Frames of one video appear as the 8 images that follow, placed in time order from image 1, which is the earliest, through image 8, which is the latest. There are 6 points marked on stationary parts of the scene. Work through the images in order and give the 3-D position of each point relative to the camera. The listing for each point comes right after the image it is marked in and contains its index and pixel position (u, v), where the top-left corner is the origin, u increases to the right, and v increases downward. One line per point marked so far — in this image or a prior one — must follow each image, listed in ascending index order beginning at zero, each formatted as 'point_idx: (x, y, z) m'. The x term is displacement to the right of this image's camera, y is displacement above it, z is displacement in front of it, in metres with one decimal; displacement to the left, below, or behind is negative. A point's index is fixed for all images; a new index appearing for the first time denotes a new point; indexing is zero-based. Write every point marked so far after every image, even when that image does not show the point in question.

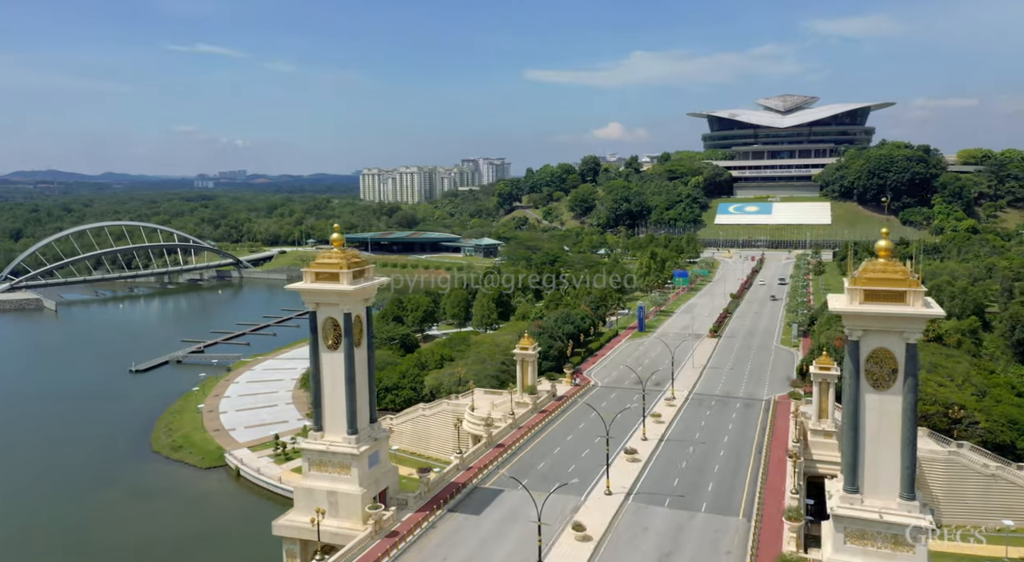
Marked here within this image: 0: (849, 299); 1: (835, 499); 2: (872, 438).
0: (+7.5, -0.4, +16.4) m
1: (+7.6, -5.2, +17.2) m
2: (+8.2, -3.6, +16.7) m
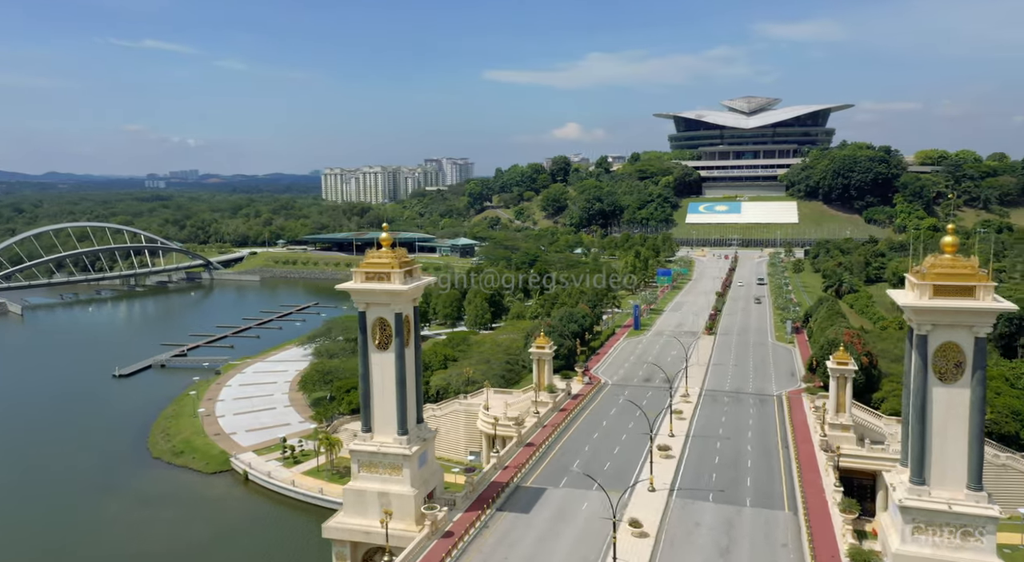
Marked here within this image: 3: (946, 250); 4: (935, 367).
0: (+9.3, -0.3, +16.8) m
1: (+9.3, -5.1, +17.7) m
2: (+10.0, -3.5, +17.1) m
3: (+10.0, +0.8, +17.0) m
4: (+9.8, -2.0, +17.0) m
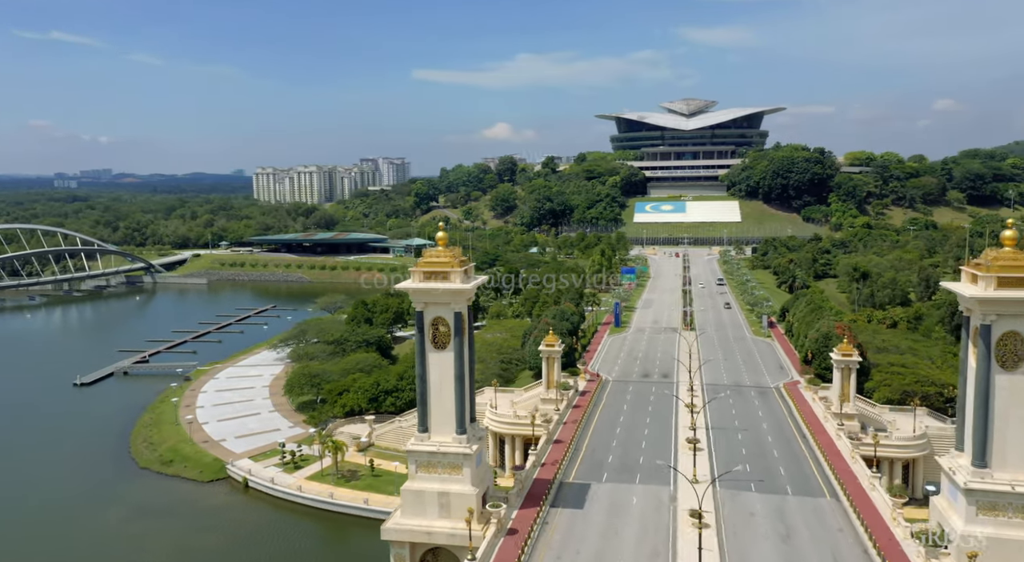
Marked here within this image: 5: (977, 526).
0: (+11.4, -0.1, +17.8) m
1: (+11.4, -4.9, +18.6) m
2: (+12.0, -3.4, +18.2) m
3: (+12.1, +0.9, +18.1) m
4: (+11.9, -1.8, +18.0) m
5: (+11.5, -6.1, +18.2) m
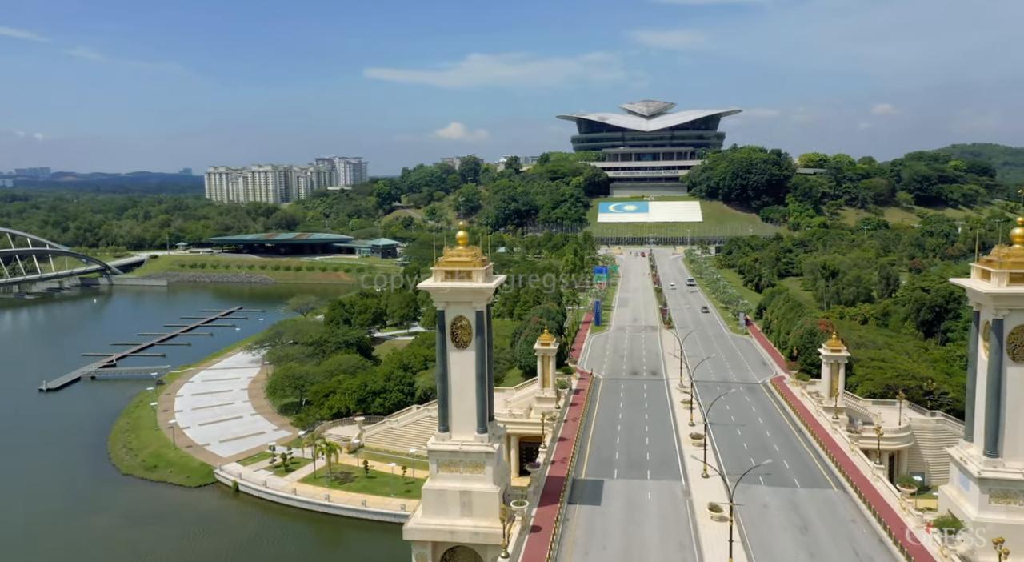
0: (+12.2, 0.0, +18.6) m
1: (+12.2, -4.8, +19.4) m
2: (+12.8, -3.3, +19.0) m
3: (+12.9, +1.0, +18.9) m
4: (+12.7, -1.7, +18.8) m
5: (+12.3, -6.0, +19.0) m
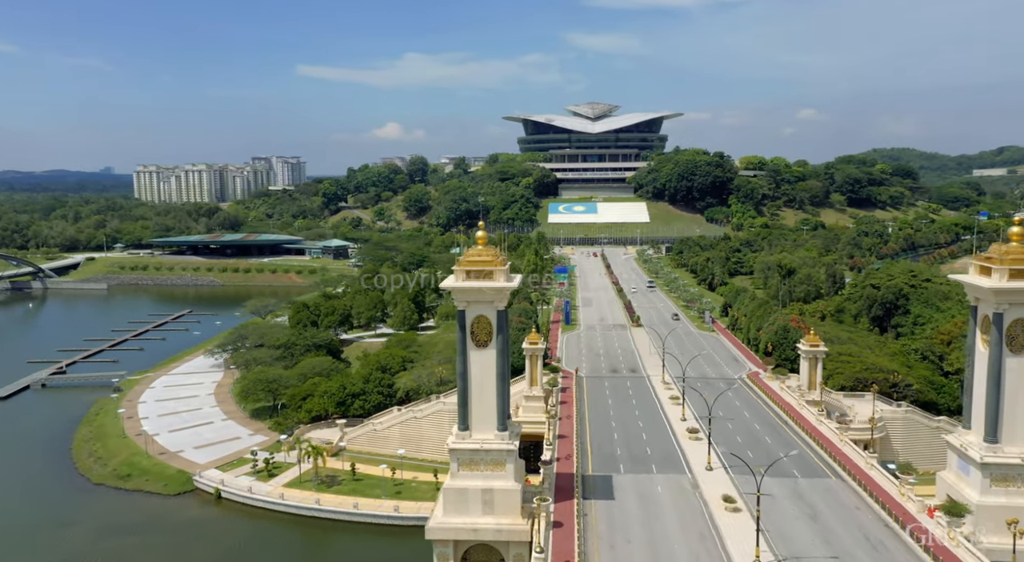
0: (+13.0, +0.1, +19.8) m
1: (+12.9, -4.7, +20.6) m
2: (+13.6, -3.1, +20.2) m
3: (+13.6, +1.2, +20.1) m
4: (+13.4, -1.6, +20.1) m
5: (+13.1, -5.9, +20.1) m
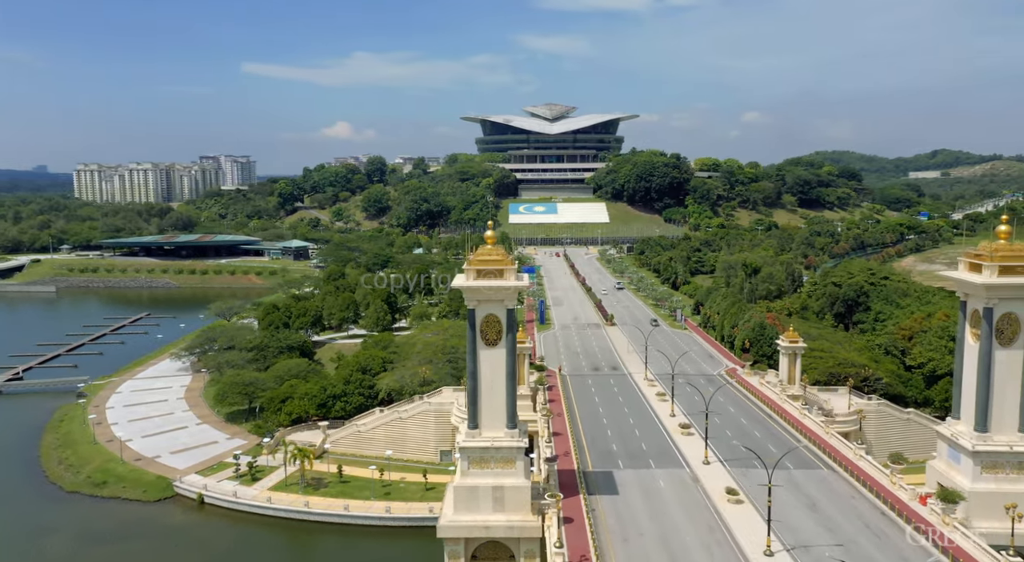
0: (+13.3, +0.2, +20.8) m
1: (+13.3, -4.6, +21.6) m
2: (+14.0, -3.0, +21.2) m
3: (+14.0, +1.3, +21.1) m
4: (+13.8, -1.5, +21.1) m
5: (+13.4, -5.8, +21.1) m
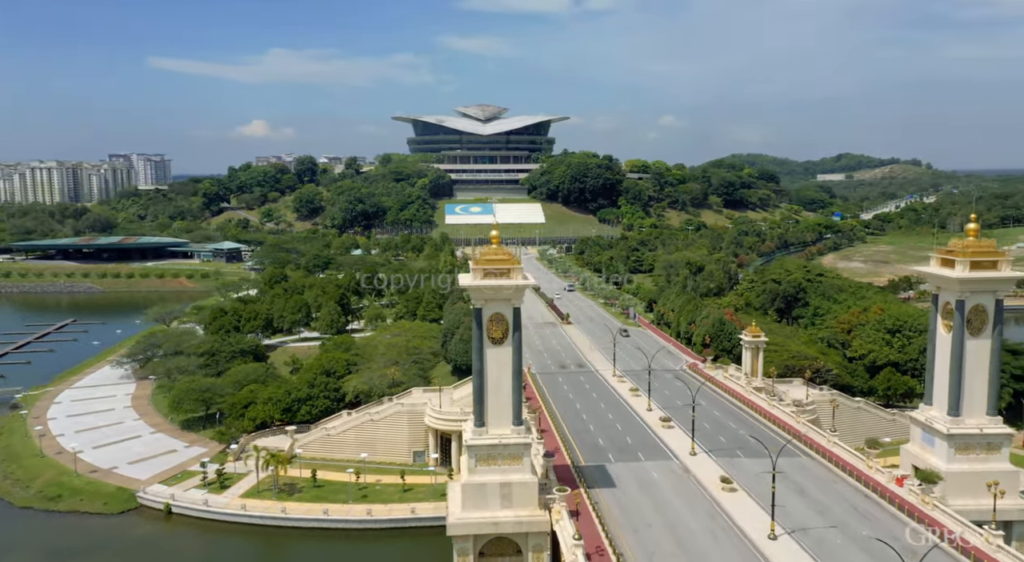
0: (+13.5, +0.4, +22.4) m
1: (+13.4, -4.5, +23.2) m
2: (+14.1, -2.9, +22.9) m
3: (+14.1, +1.4, +22.8) m
4: (+14.0, -1.3, +22.7) m
5: (+13.7, -5.6, +22.7) m
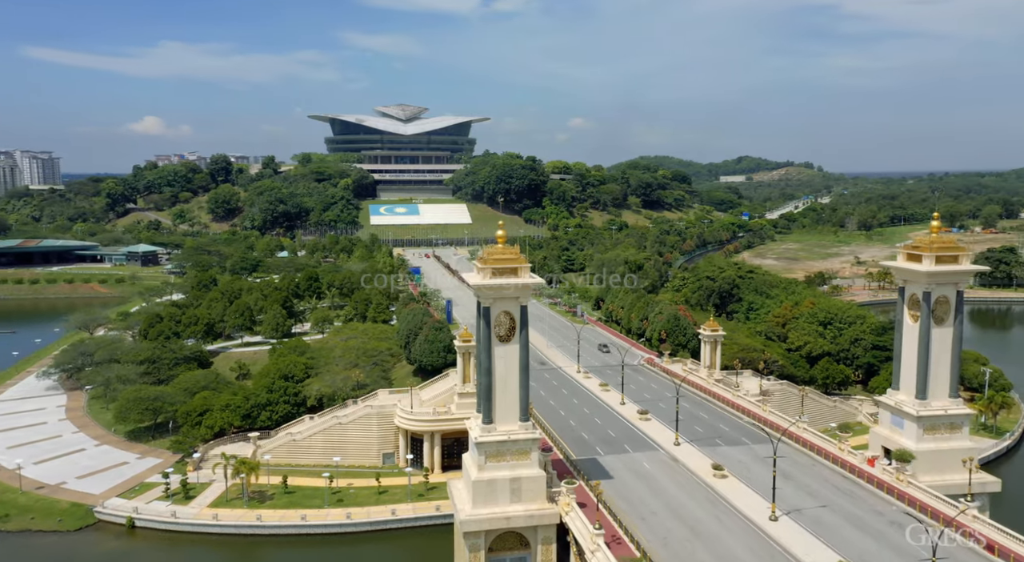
0: (+13.6, +0.6, +24.3) m
1: (+13.5, -4.2, +25.0) m
2: (+14.2, -2.6, +24.8) m
3: (+14.1, +1.7, +24.8) m
4: (+14.0, -1.1, +24.7) m
5: (+13.8, -5.4, +24.6) m
